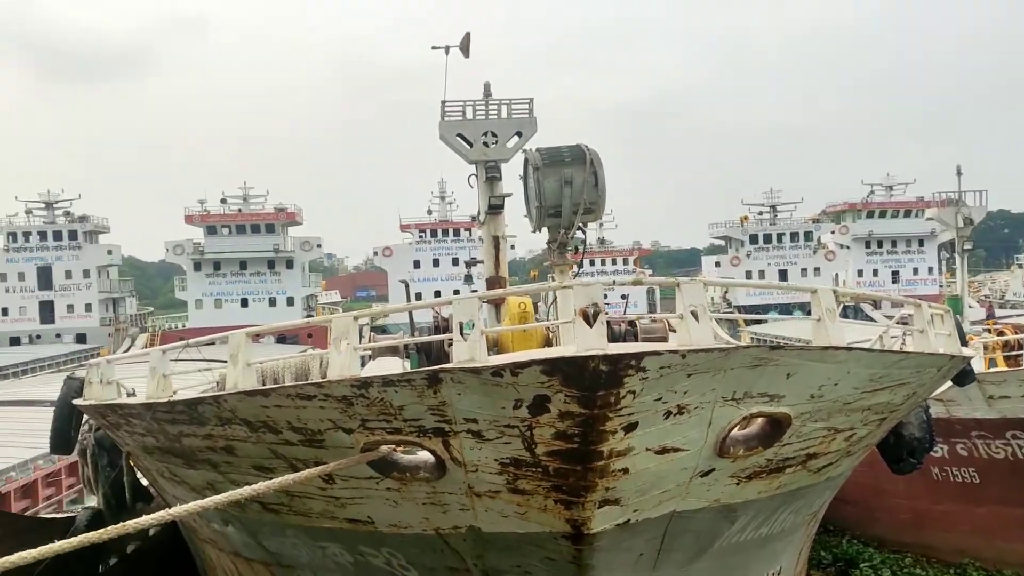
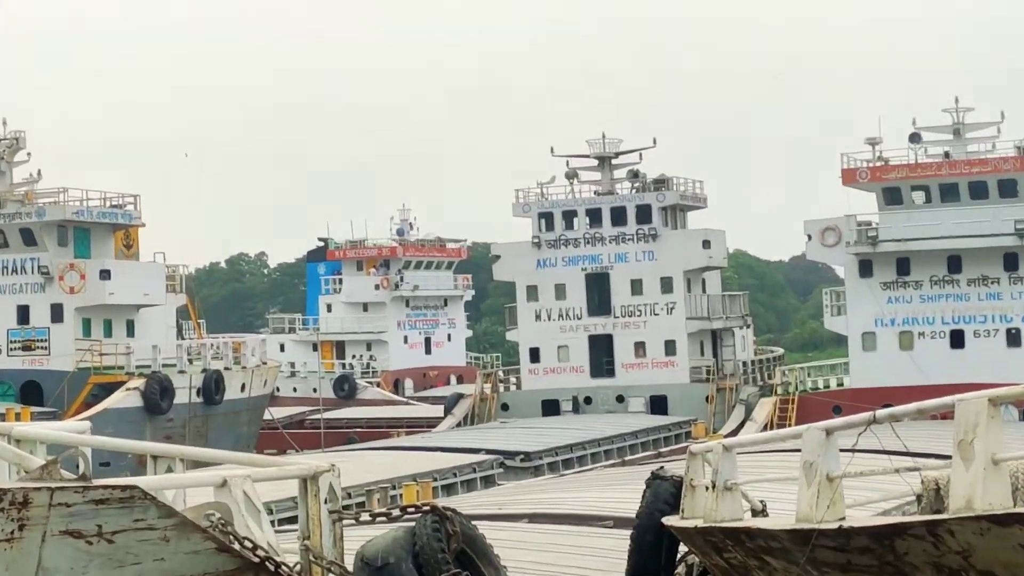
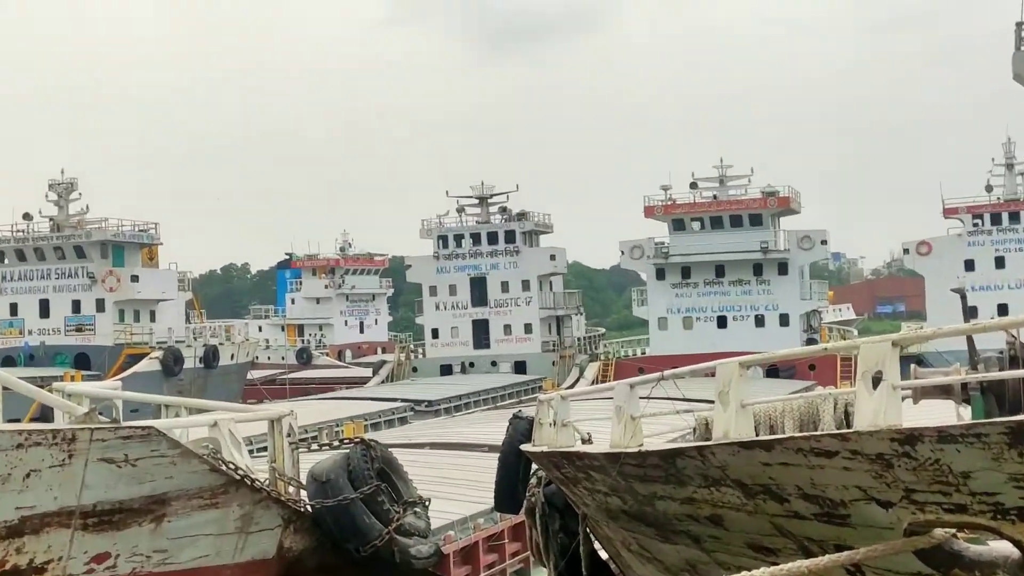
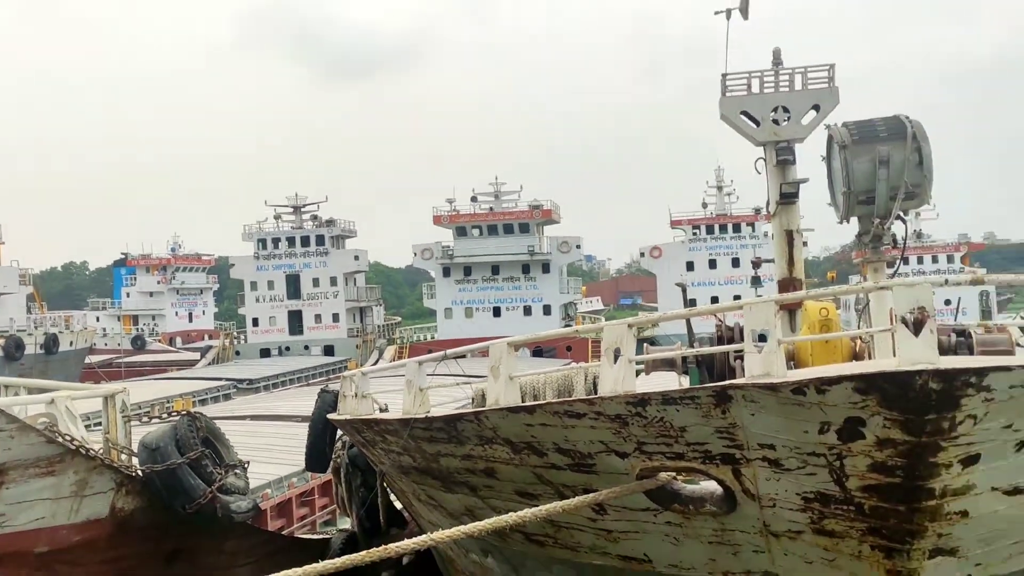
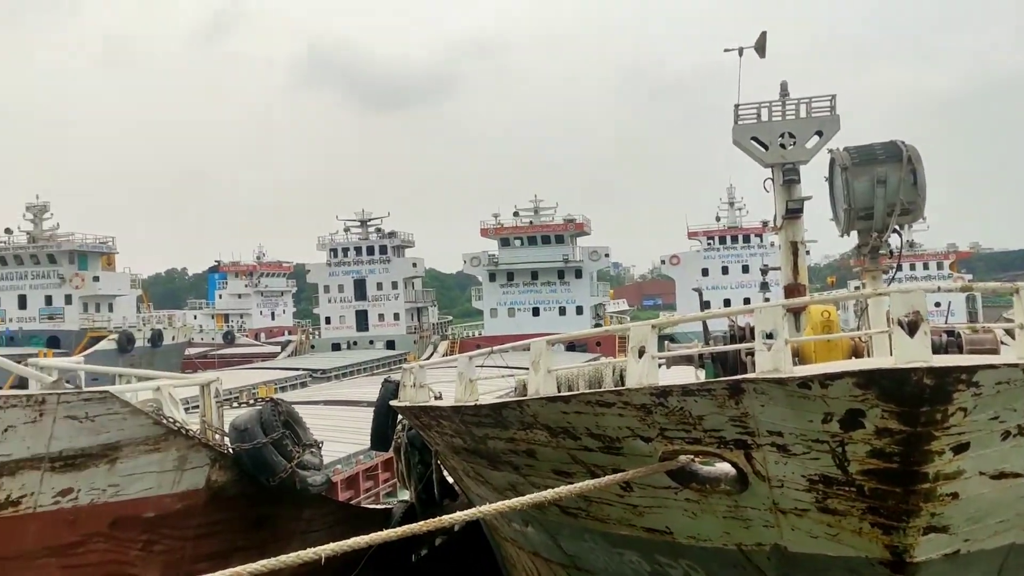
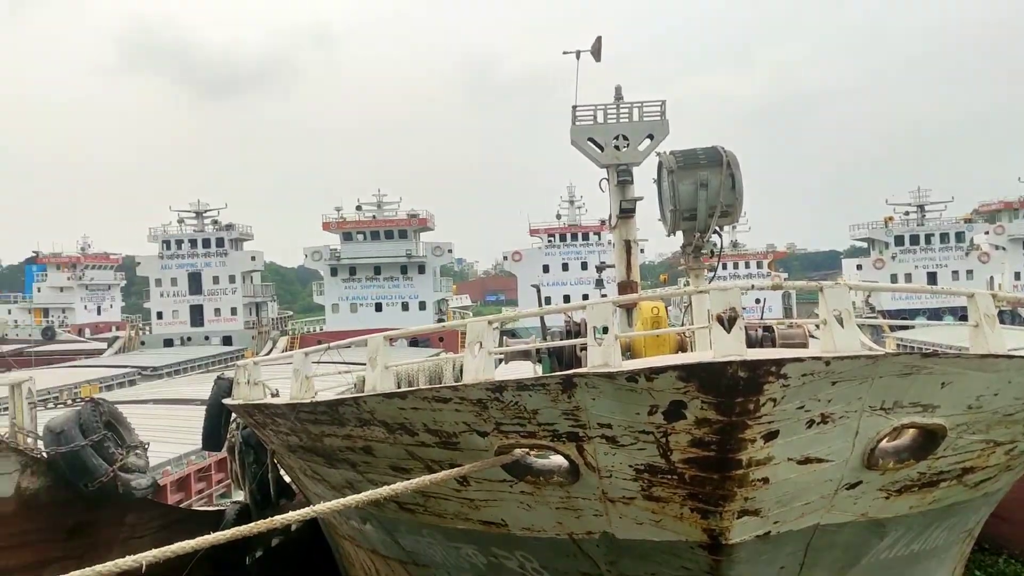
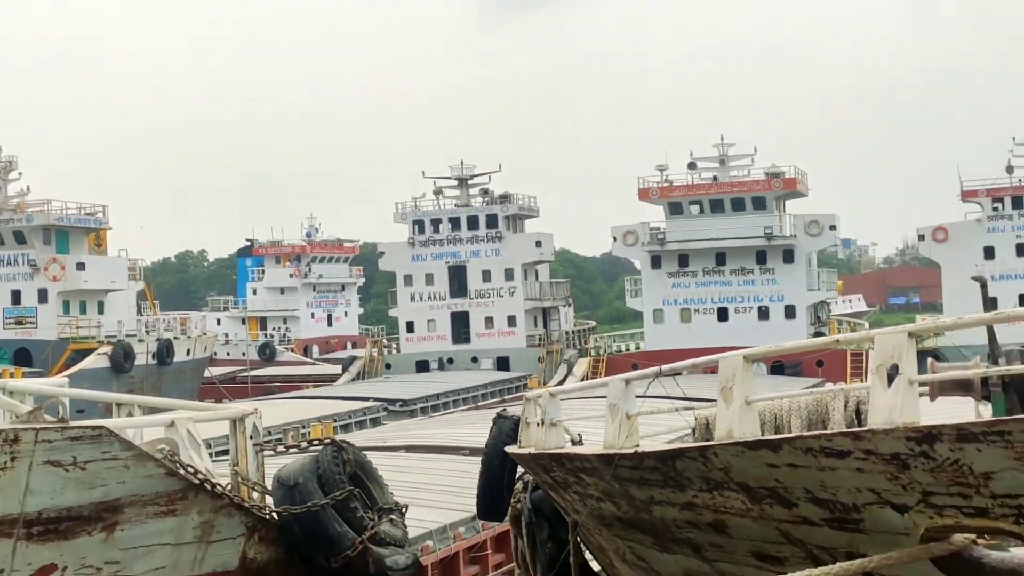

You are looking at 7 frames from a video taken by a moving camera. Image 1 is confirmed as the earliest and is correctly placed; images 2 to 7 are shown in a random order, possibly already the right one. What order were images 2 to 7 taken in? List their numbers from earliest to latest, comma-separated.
6, 5, 3, 2, 7, 4
